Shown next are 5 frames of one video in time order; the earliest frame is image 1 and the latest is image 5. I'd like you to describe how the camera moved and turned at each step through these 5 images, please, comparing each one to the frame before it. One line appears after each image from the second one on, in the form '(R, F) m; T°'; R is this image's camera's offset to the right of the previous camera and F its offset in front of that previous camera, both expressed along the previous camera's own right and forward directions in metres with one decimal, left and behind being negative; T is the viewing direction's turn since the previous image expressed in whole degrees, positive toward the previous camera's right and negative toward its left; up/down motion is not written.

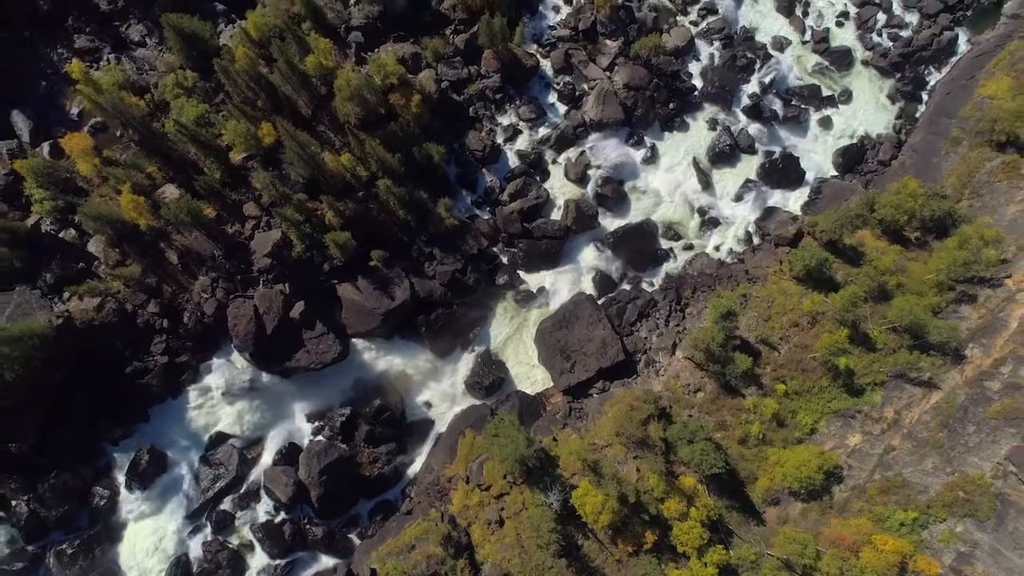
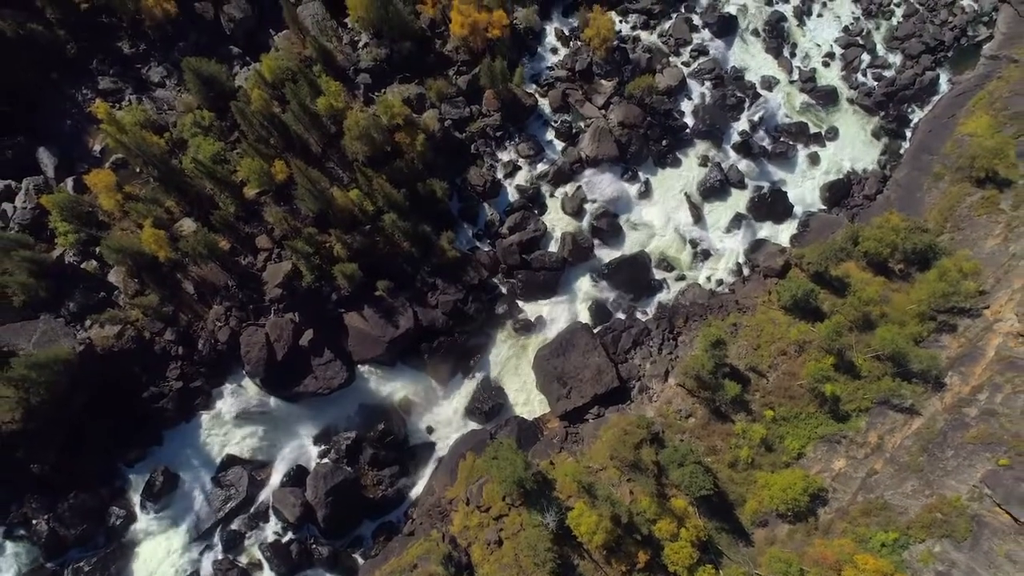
(+0.1, -1.9) m; 0°
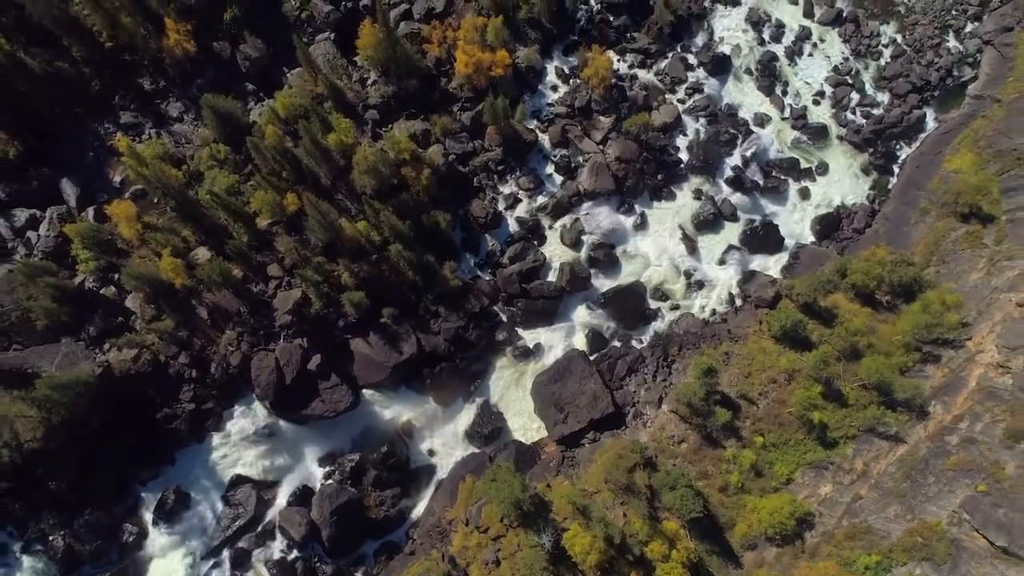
(+0.1, -1.8) m; 0°
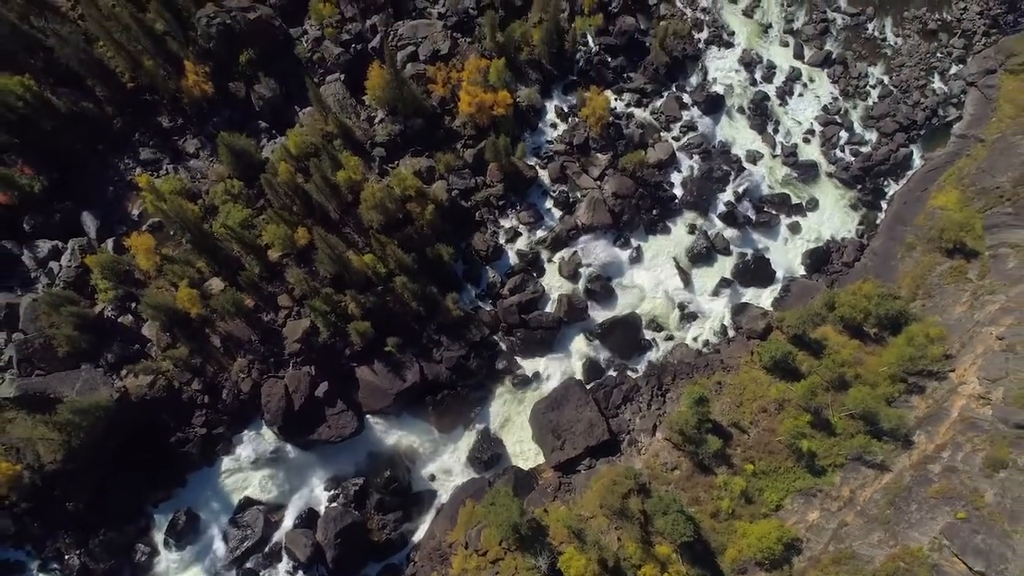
(+0.1, -2.0) m; 0°
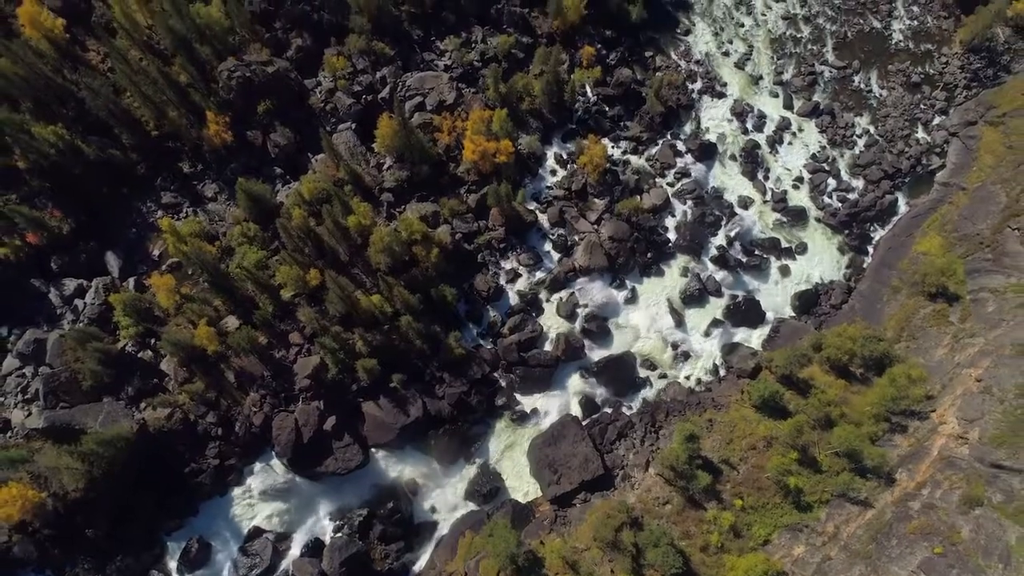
(+0.1, -2.6) m; 0°
